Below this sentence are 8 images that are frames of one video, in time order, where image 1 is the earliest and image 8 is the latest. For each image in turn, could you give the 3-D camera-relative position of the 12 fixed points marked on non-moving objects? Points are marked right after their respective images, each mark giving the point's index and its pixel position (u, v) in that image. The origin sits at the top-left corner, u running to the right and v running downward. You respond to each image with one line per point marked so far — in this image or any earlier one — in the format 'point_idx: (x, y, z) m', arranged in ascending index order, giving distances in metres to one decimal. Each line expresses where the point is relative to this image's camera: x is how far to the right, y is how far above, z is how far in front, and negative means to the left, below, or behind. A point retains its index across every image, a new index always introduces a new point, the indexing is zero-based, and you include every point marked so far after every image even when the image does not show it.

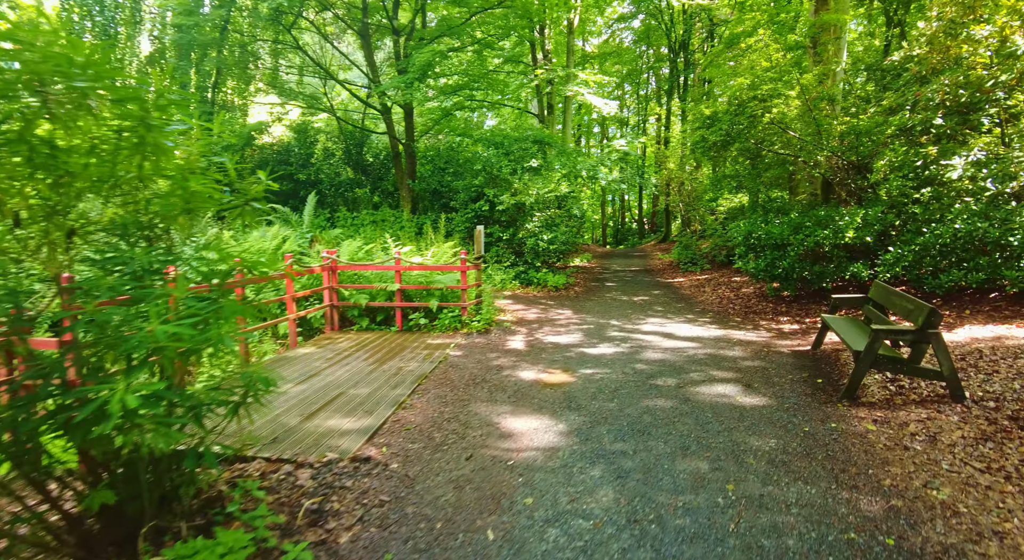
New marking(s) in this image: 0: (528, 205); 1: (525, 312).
0: (+0.3, +1.7, +12.0) m
1: (+0.2, -0.6, +9.7) m
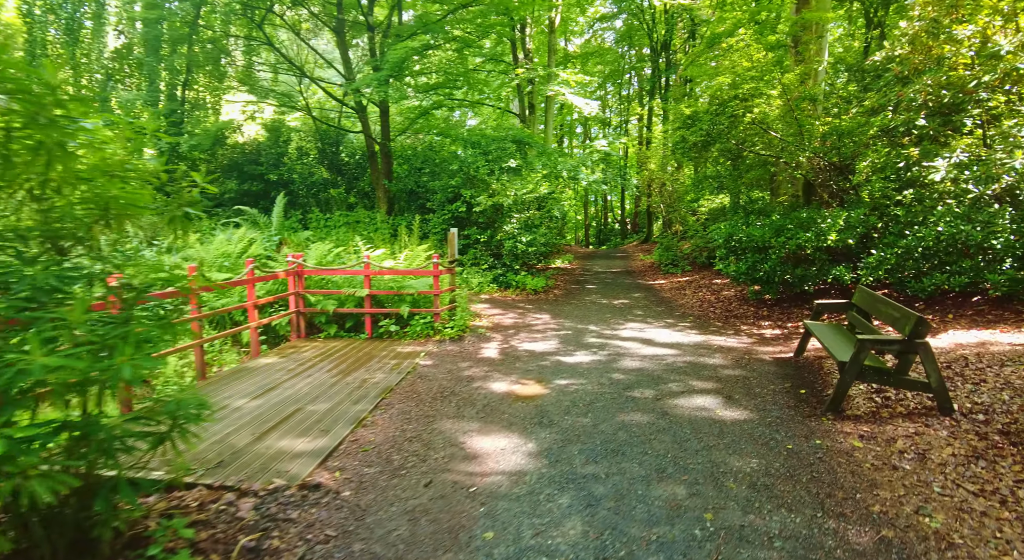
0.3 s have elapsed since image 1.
0: (-0.2, +1.7, +11.7) m
1: (-0.2, -0.7, +9.3) m
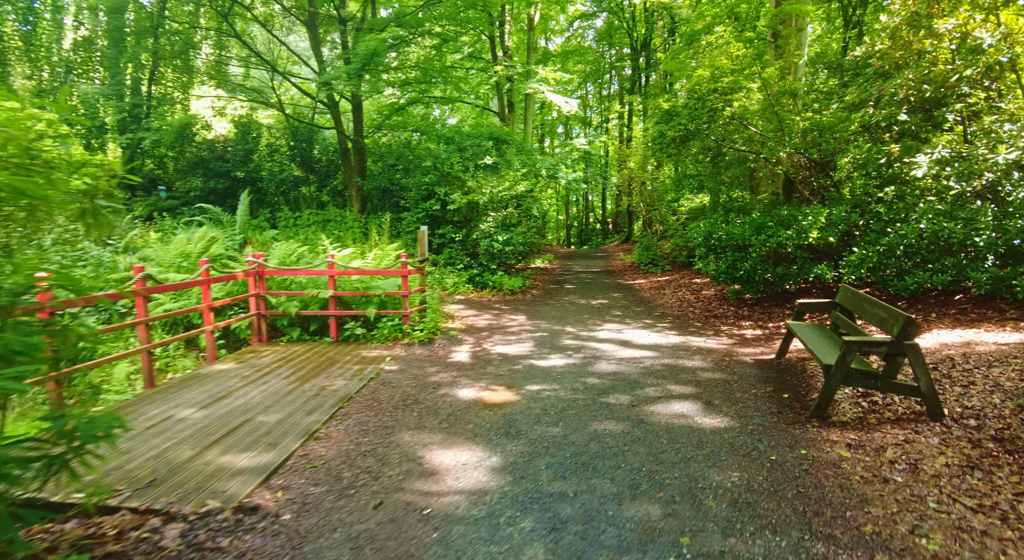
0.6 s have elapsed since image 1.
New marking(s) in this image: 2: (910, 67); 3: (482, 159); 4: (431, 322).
0: (-0.7, +1.7, +11.3) m
1: (-0.6, -0.7, +9.0) m
2: (+5.9, +3.1, +7.6) m
3: (-0.7, +2.8, +12.1) m
4: (-1.2, -0.6, +7.8) m
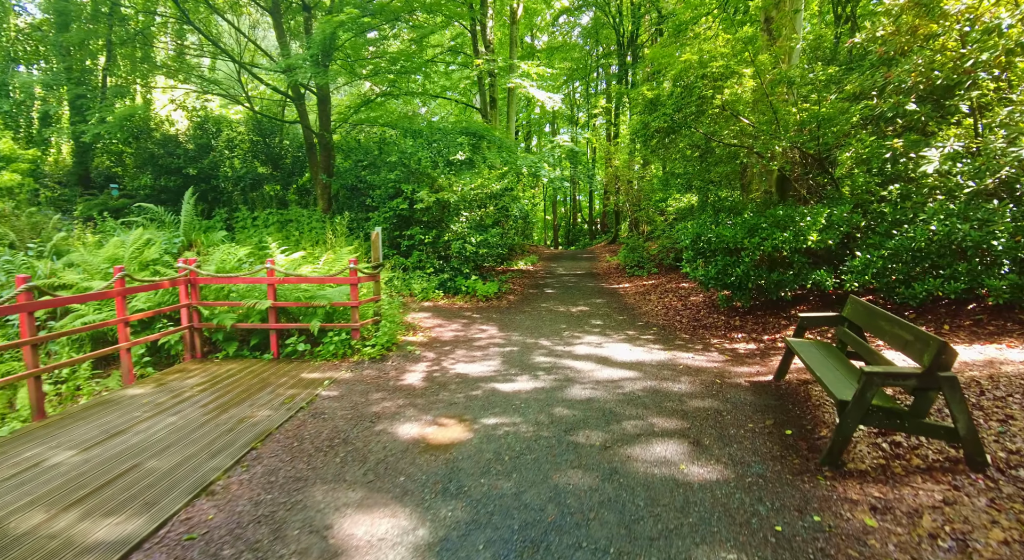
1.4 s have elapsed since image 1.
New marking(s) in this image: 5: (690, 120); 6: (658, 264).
0: (-1.2, +1.5, +10.4) m
1: (-1.1, -0.8, +8.1) m
2: (+5.4, +3.0, +6.9) m
3: (-1.2, +2.7, +11.2) m
4: (-1.7, -0.7, +6.9) m
5: (+3.1, +2.8, +9.1) m
6: (+4.0, +0.5, +14.4) m
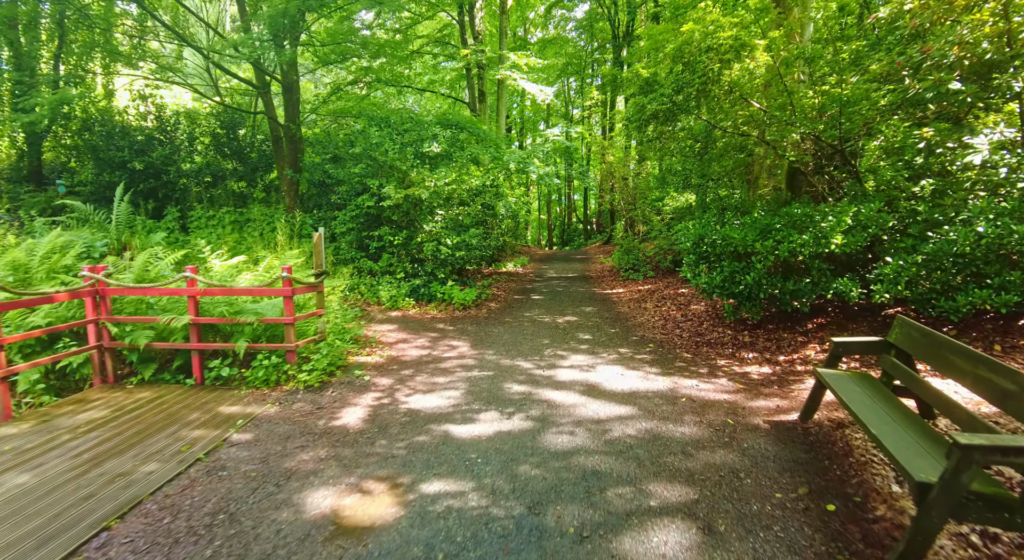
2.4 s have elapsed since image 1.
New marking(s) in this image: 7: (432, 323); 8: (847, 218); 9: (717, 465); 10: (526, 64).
0: (-1.6, +1.4, +9.3) m
1: (-1.5, -0.9, +7.0) m
2: (+5.1, +2.9, +5.8) m
3: (-1.6, +2.6, +10.1) m
4: (-2.0, -0.9, +5.8) m
5: (+2.8, +2.7, +8.0) m
6: (+3.7, +0.3, +13.3) m
7: (-1.3, -0.7, +8.3) m
8: (+4.0, +0.7, +6.3) m
9: (+1.4, -1.3, +3.5) m
10: (+0.5, +7.6, +18.1) m
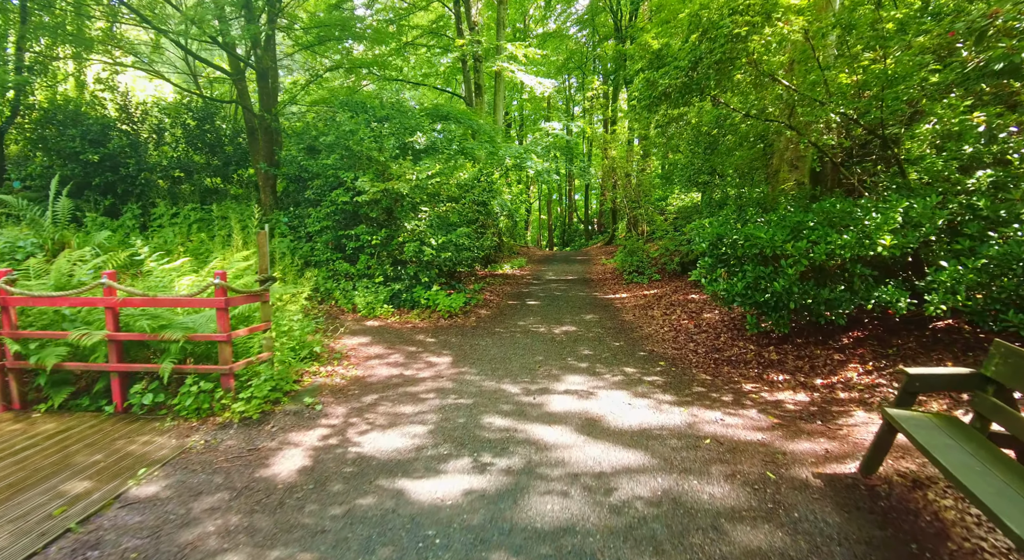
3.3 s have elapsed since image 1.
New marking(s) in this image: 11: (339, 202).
0: (-1.7, +1.4, +8.4) m
1: (-1.6, -1.0, +6.1) m
2: (+4.9, +2.8, +4.9) m
3: (-1.7, +2.5, +9.1) m
4: (-2.2, -0.9, +4.8) m
5: (+2.7, +2.6, +7.1) m
6: (+3.5, +0.3, +12.3) m
7: (-1.4, -0.8, +7.3) m
8: (+3.9, +0.7, +5.3) m
9: (+1.2, -1.3, +2.6) m
10: (+0.4, +7.5, +17.2) m
11: (-2.9, +1.3, +8.8) m
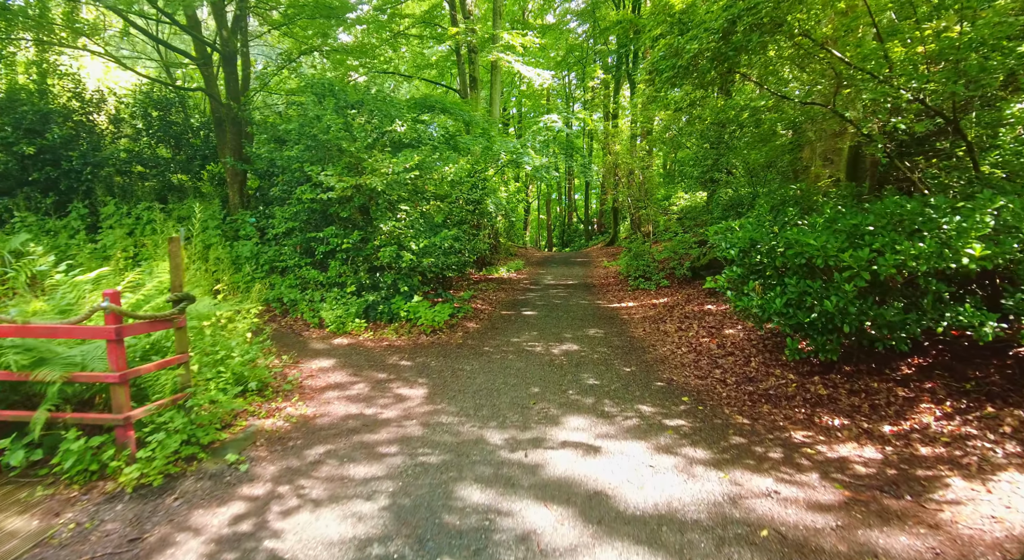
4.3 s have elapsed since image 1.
0: (-1.8, +1.2, +7.3) m
1: (-1.7, -1.1, +5.0) m
2: (+4.8, +2.7, +3.8) m
3: (-1.8, +2.4, +8.1) m
4: (-2.3, -1.1, +3.7) m
5: (+2.5, +2.4, +6.0) m
6: (+3.4, +0.1, +11.3) m
7: (-1.5, -0.9, +6.2) m
8: (+3.8, +0.5, +4.2) m
9: (+1.1, -1.5, +1.5) m
10: (+0.3, +7.3, +16.1) m
11: (-3.0, +1.2, +7.7) m
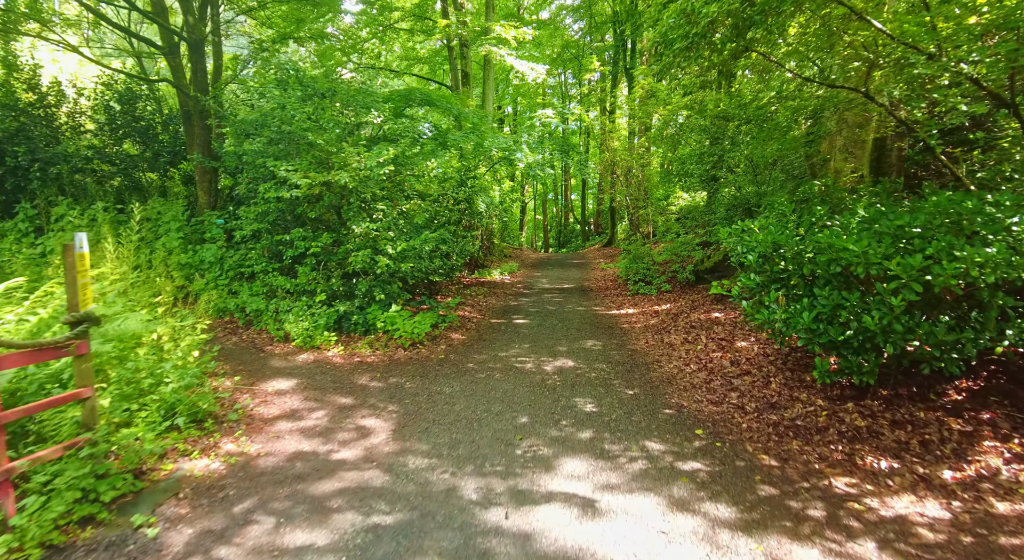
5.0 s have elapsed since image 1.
0: (-2.0, +1.1, +6.6) m
1: (-1.9, -1.2, +4.3) m
2: (+4.7, +2.6, +3.1) m
3: (-2.0, +2.3, +7.3) m
4: (-2.4, -1.2, +3.0) m
5: (+2.4, +2.3, +5.3) m
6: (+3.2, 0.0, +10.6) m
7: (-1.7, -1.0, +5.5) m
8: (+3.6, +0.4, +3.5) m
9: (+1.0, -1.6, +0.8) m
10: (+0.1, +7.3, +15.3) m
11: (-3.1, +1.1, +6.9) m
